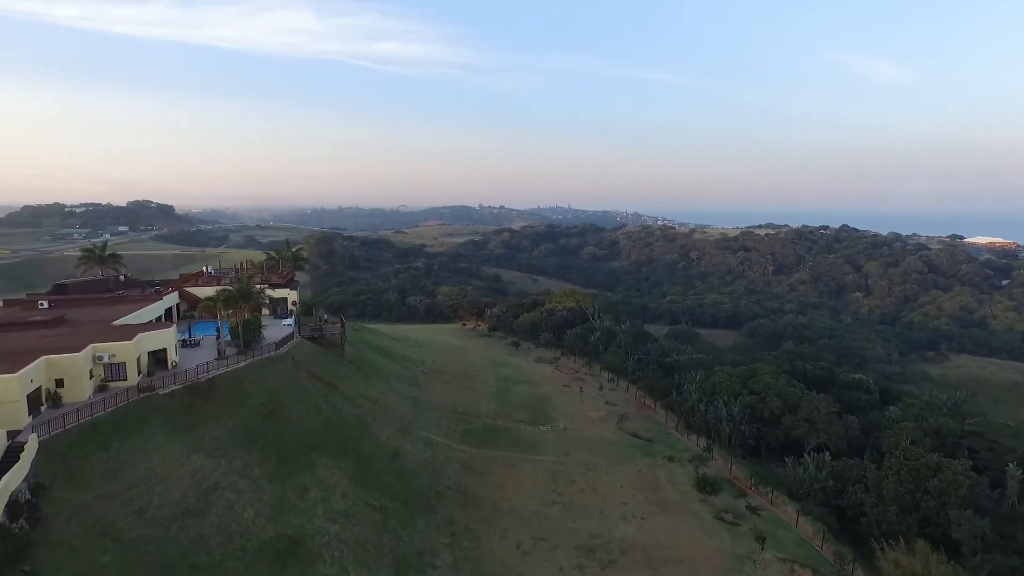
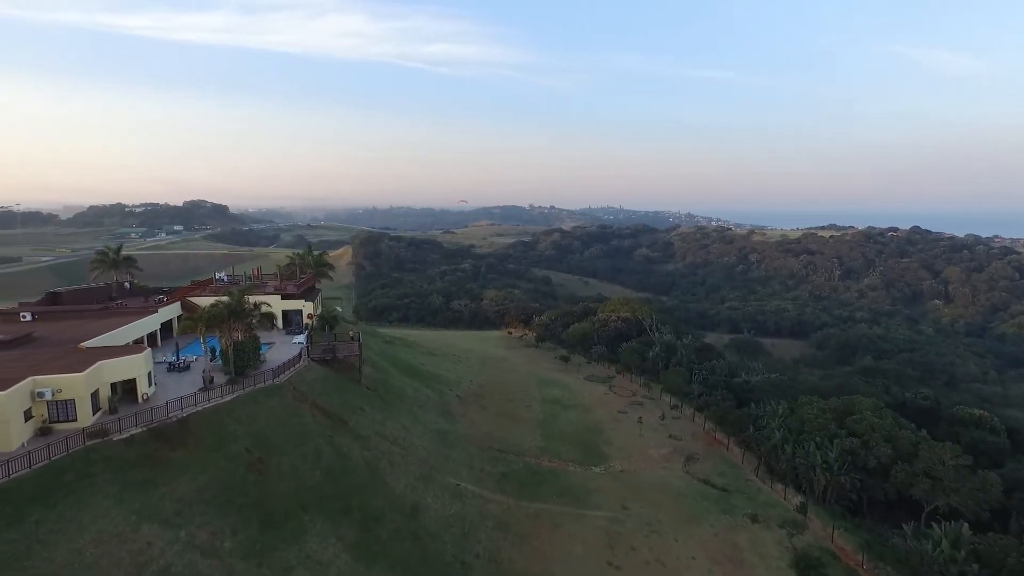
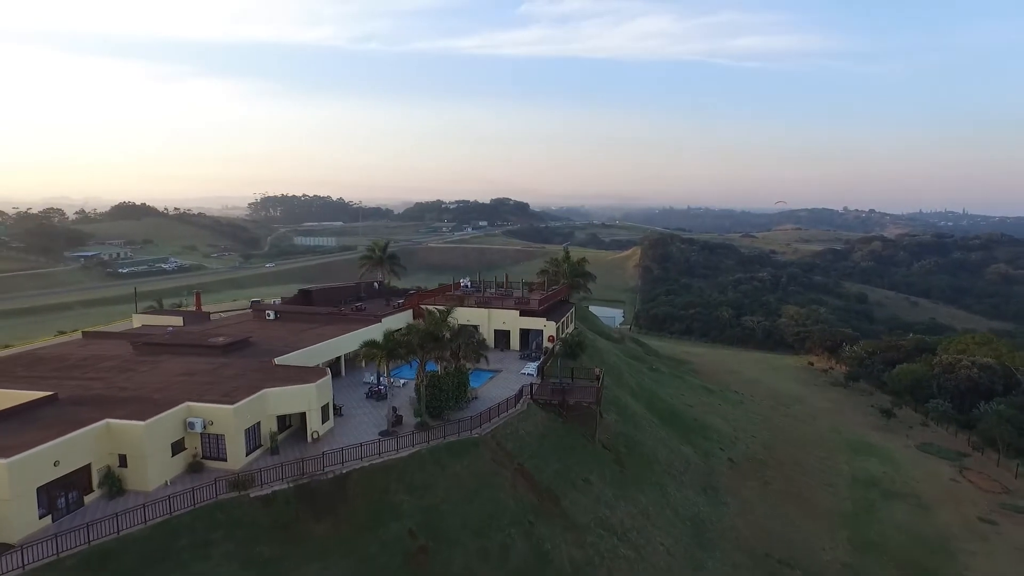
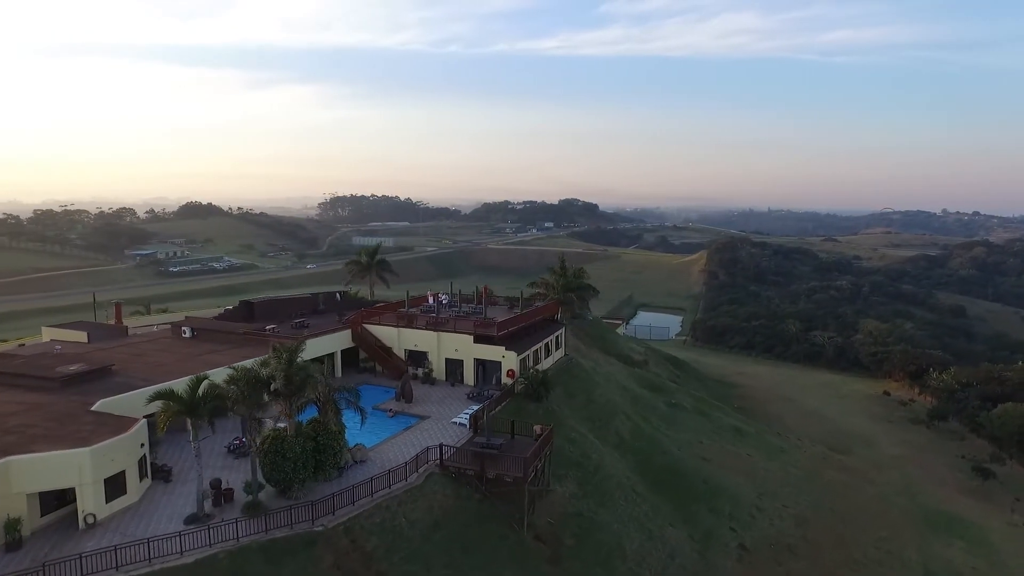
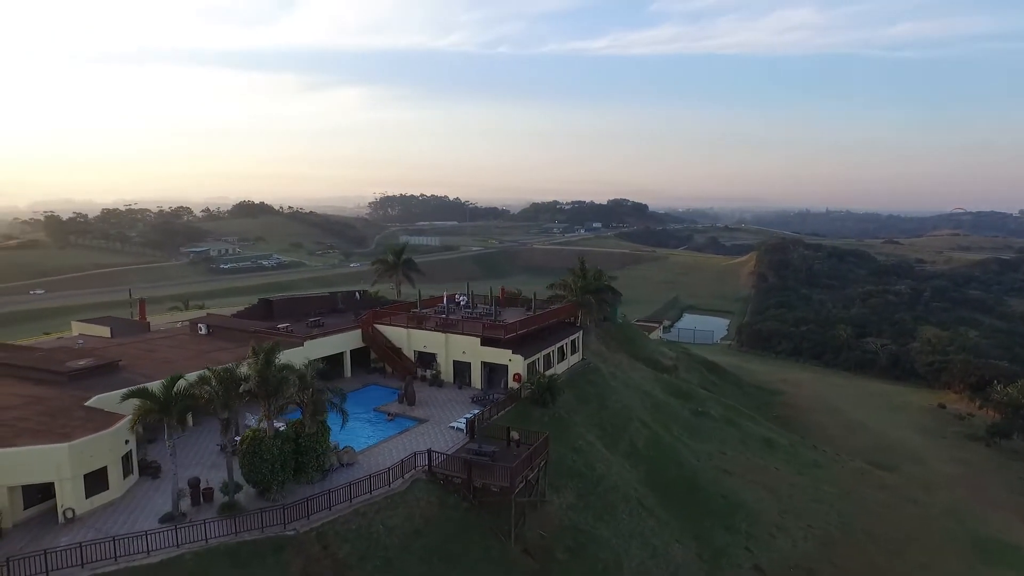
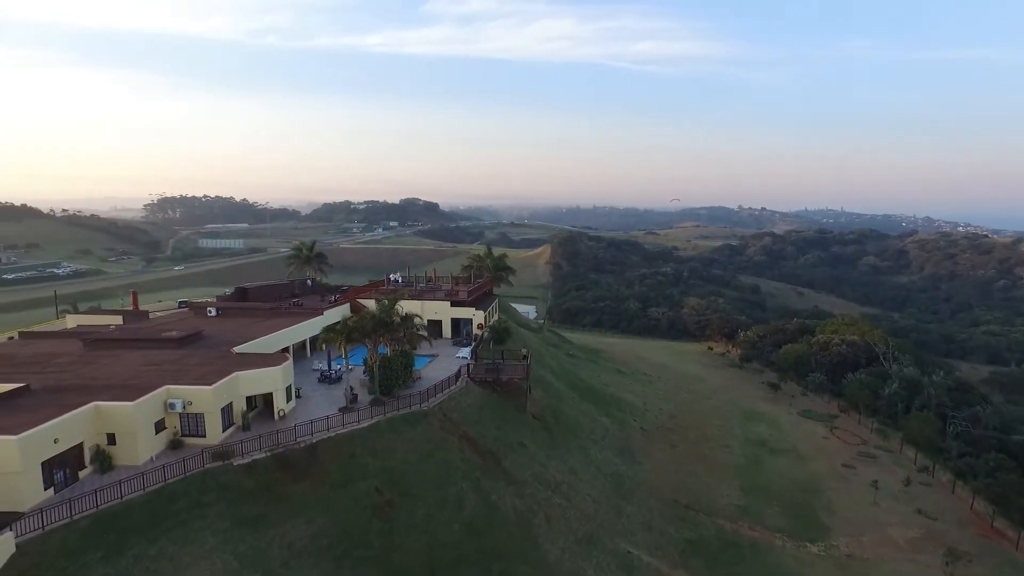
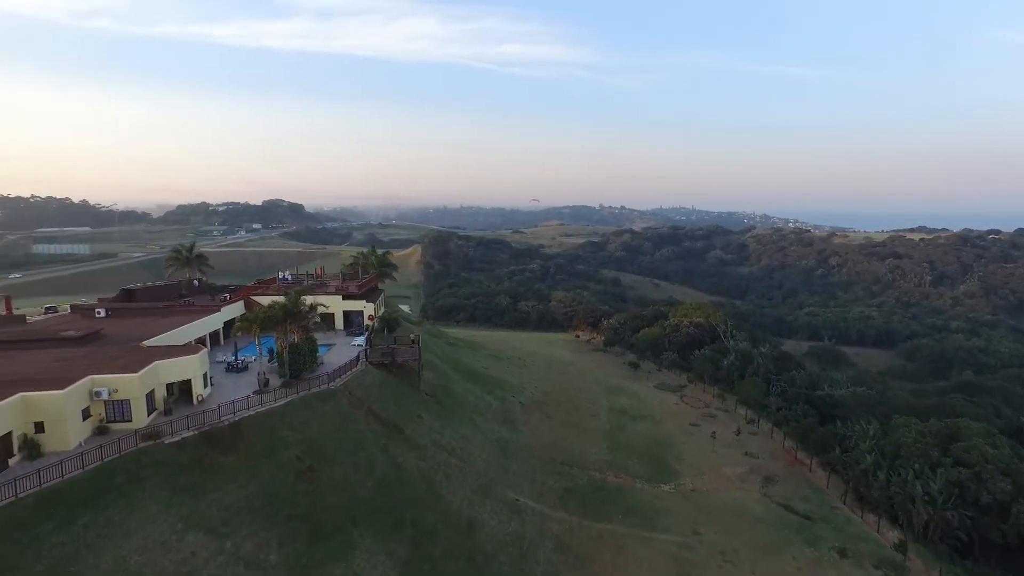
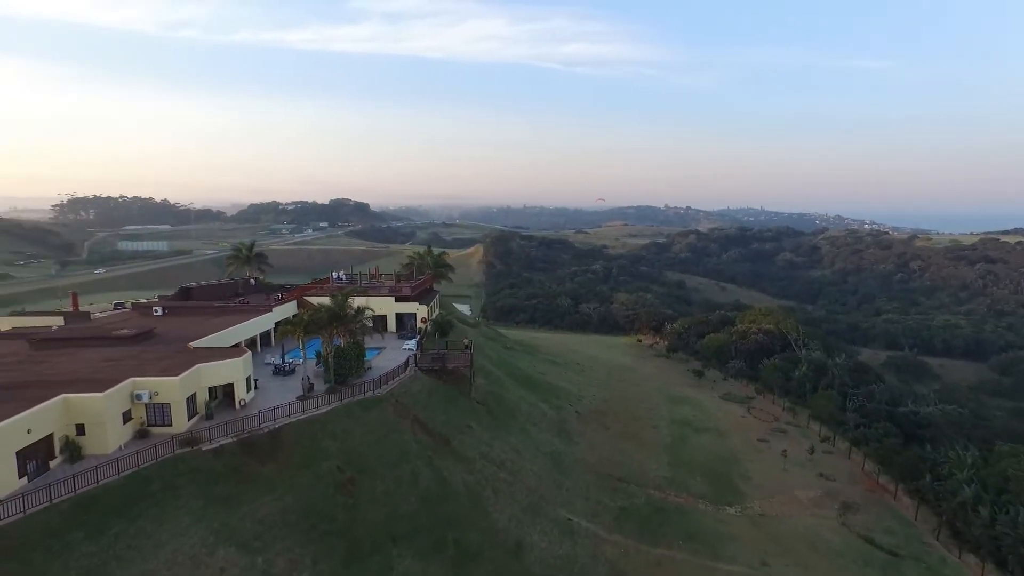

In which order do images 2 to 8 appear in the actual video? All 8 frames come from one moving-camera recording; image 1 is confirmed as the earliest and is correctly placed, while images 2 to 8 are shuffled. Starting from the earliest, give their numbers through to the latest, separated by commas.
2, 7, 8, 6, 3, 4, 5
